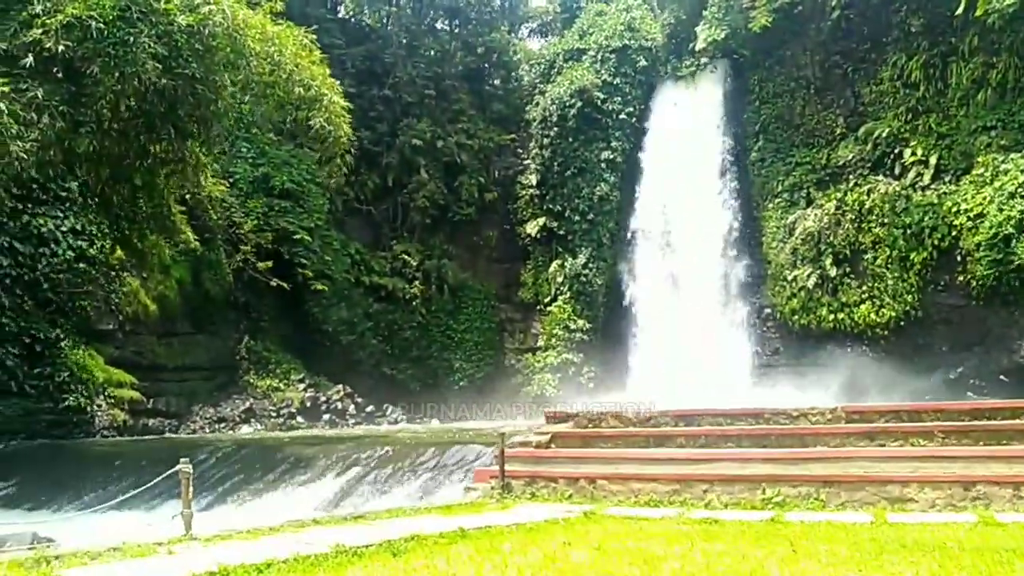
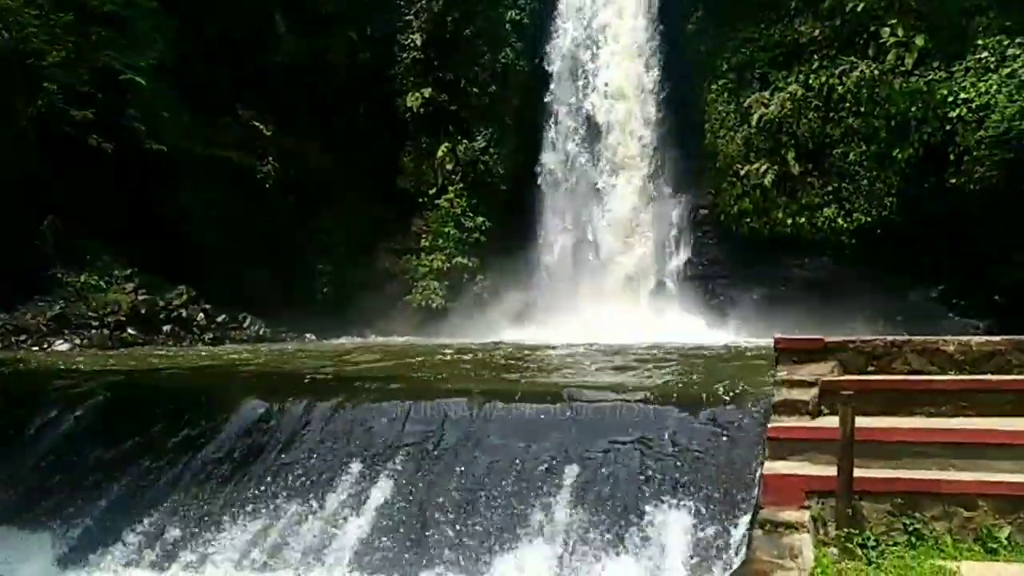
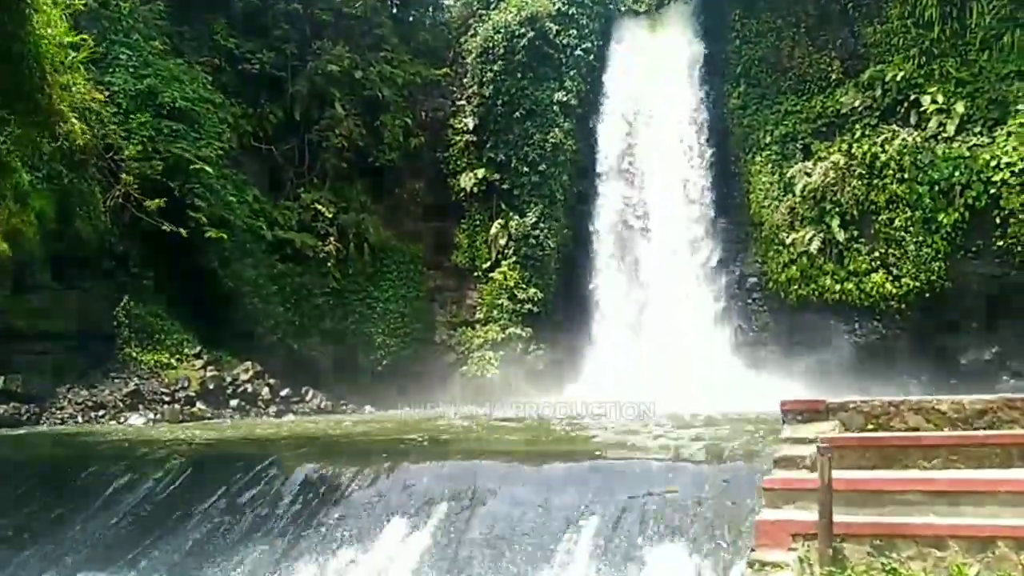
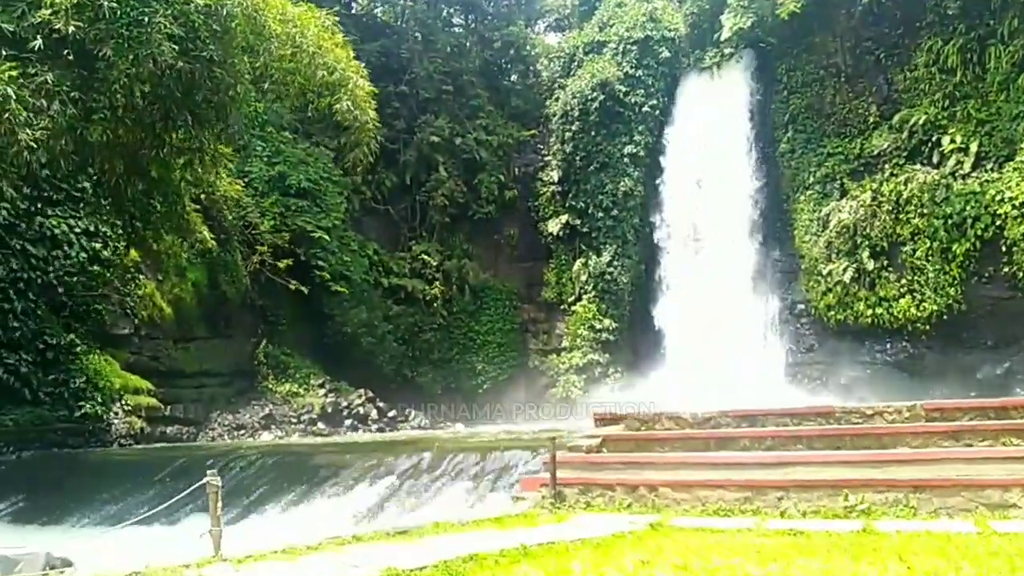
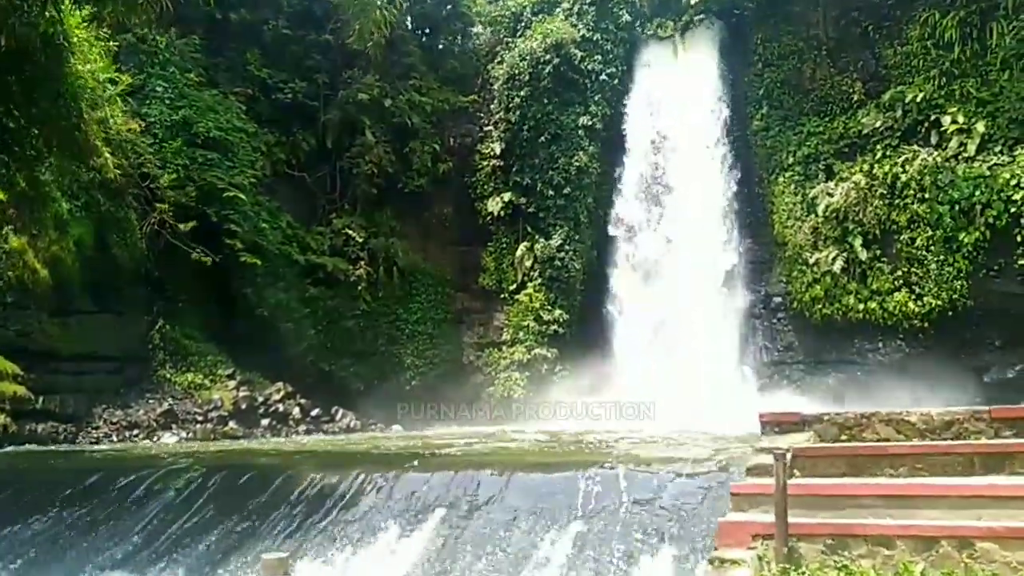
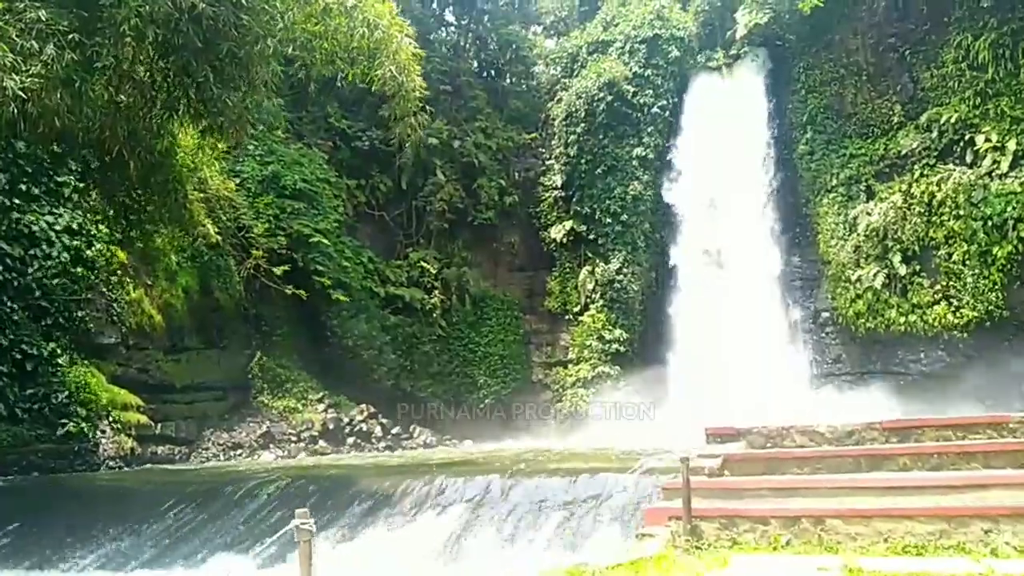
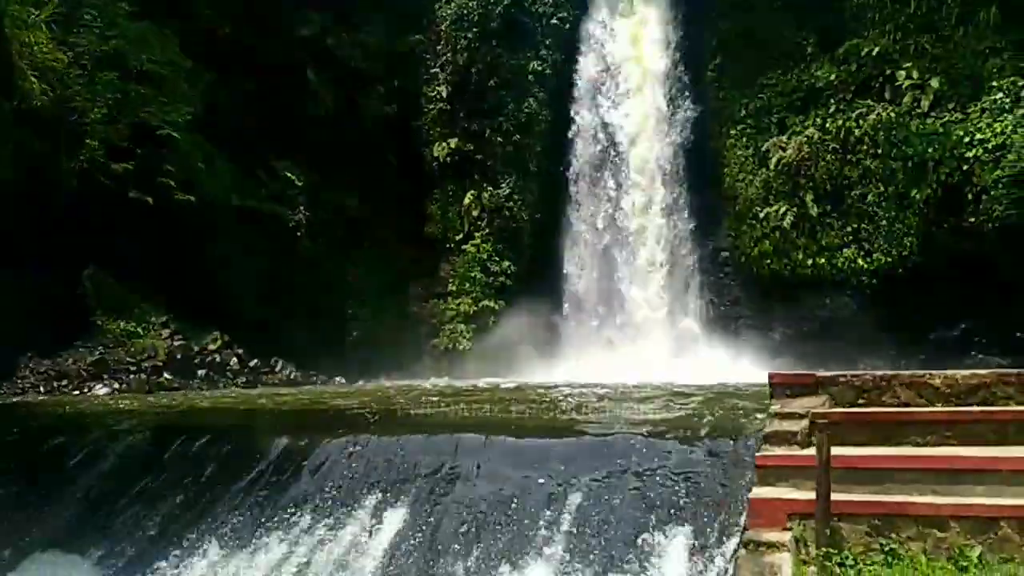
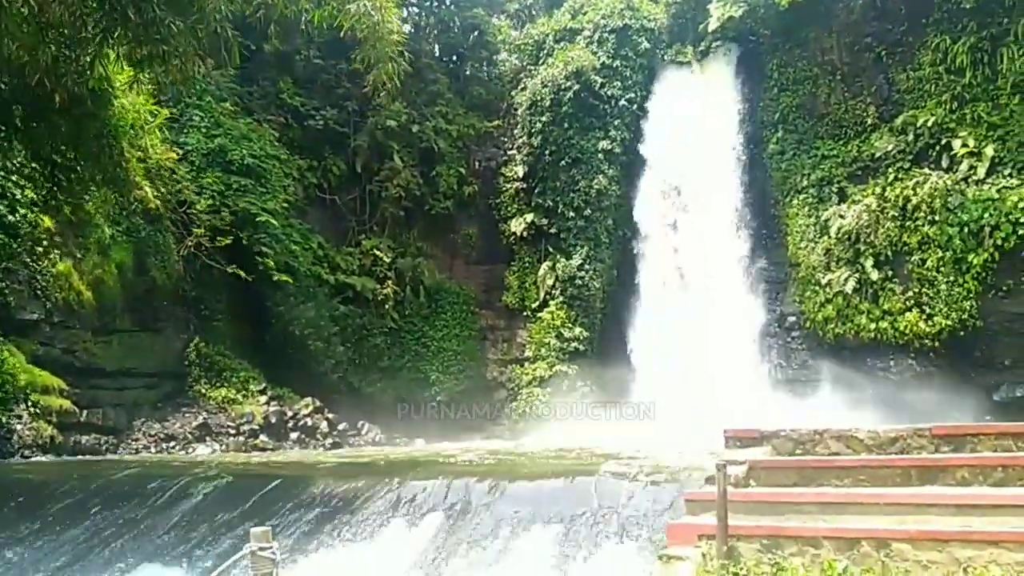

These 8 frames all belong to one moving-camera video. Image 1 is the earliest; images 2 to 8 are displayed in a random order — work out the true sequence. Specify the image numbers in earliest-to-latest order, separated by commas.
4, 6, 8, 5, 3, 7, 2
